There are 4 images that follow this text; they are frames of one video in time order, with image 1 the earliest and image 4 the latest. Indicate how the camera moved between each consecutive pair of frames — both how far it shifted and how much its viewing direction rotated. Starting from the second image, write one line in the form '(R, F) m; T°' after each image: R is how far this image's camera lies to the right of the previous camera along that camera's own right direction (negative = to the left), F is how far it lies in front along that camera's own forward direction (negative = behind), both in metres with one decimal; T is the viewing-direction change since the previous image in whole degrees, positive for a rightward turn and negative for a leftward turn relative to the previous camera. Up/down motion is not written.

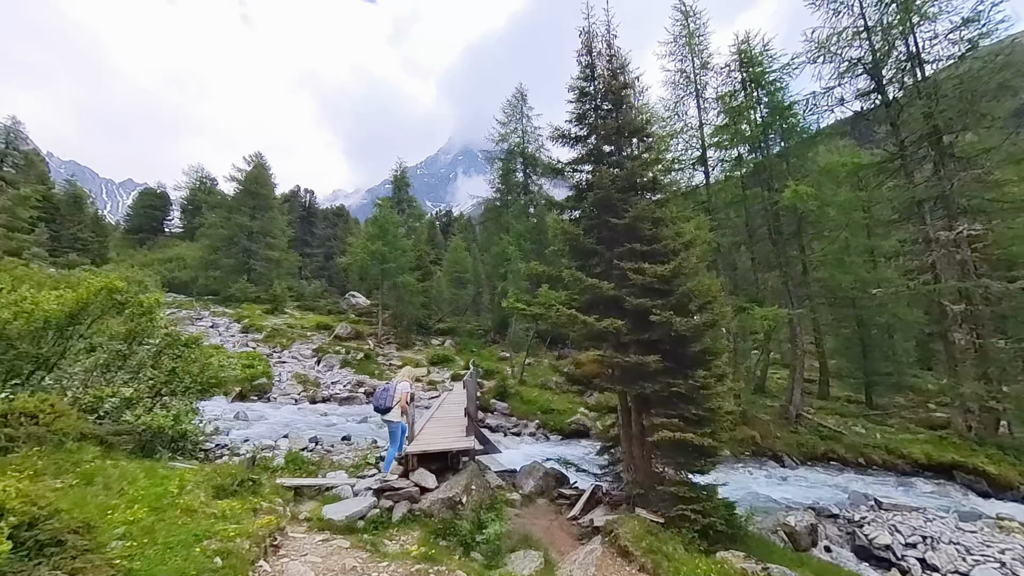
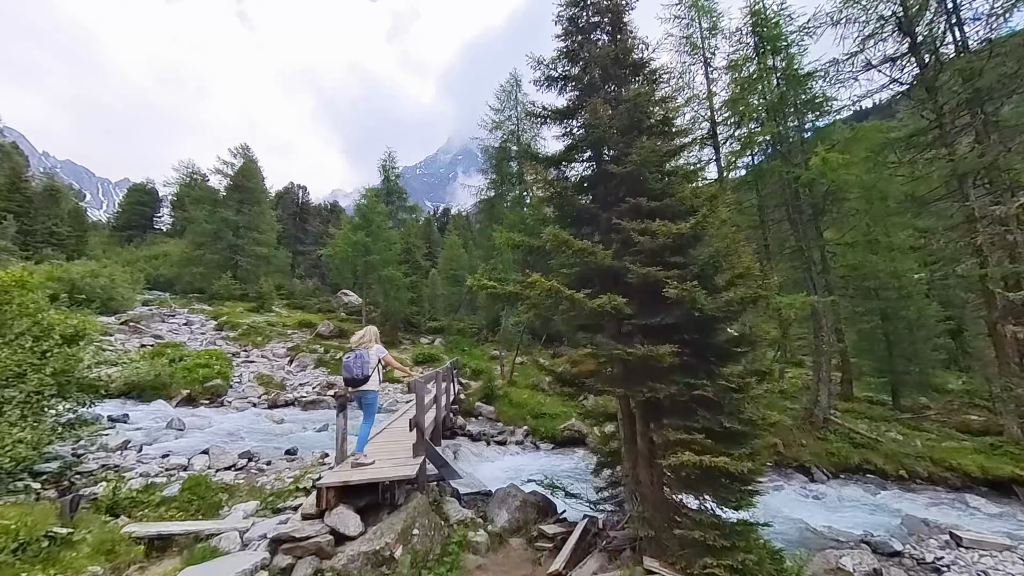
(+0.5, +2.3) m; 0°
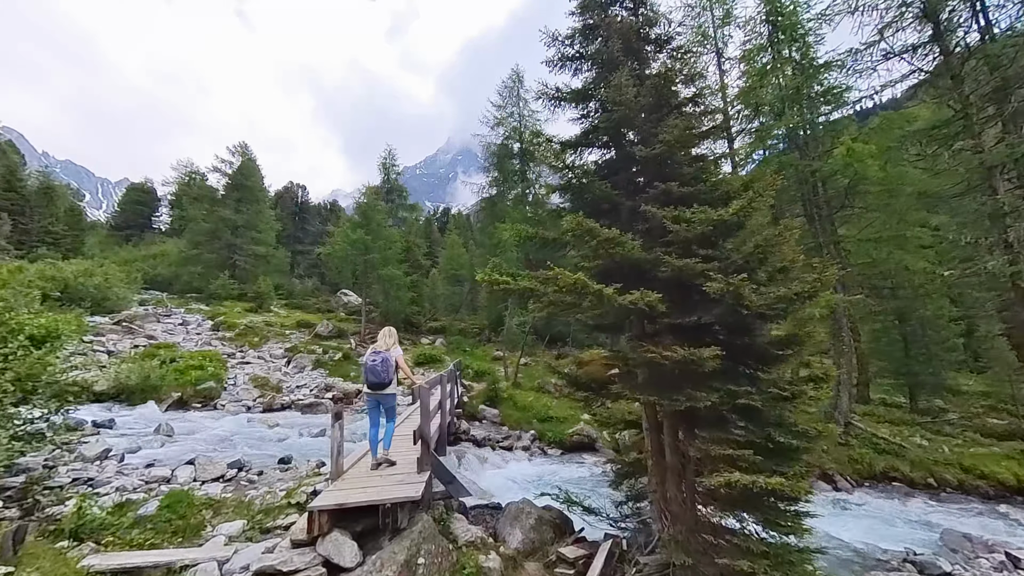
(-0.2, +0.7) m; 0°
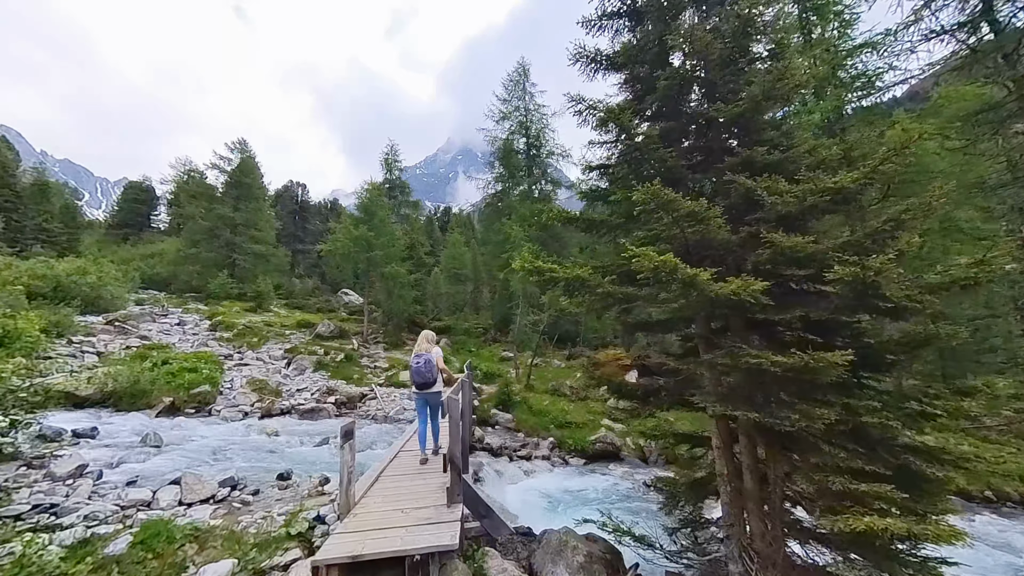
(-0.5, +1.1) m; 0°
